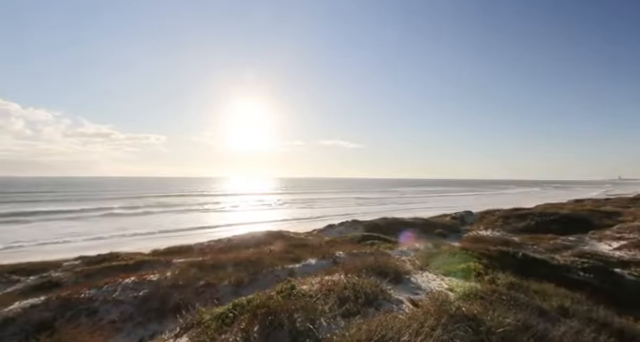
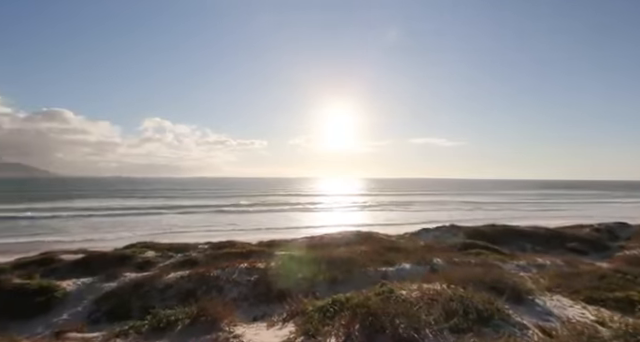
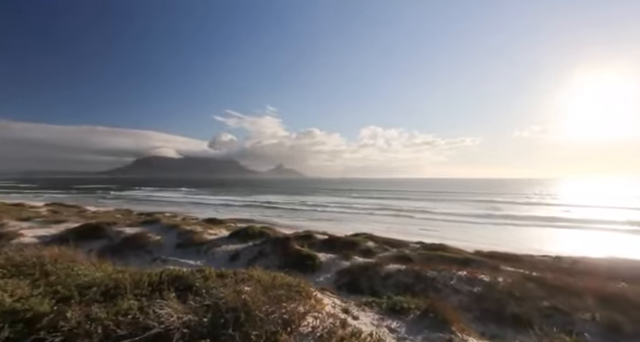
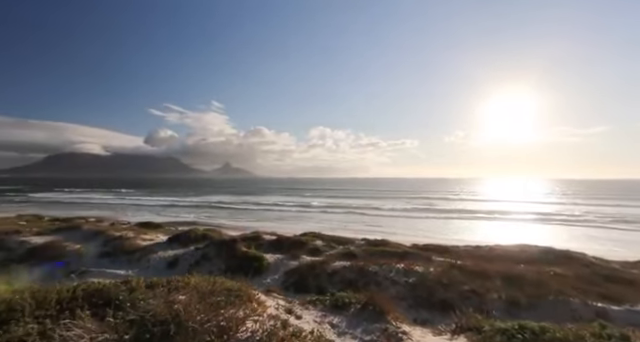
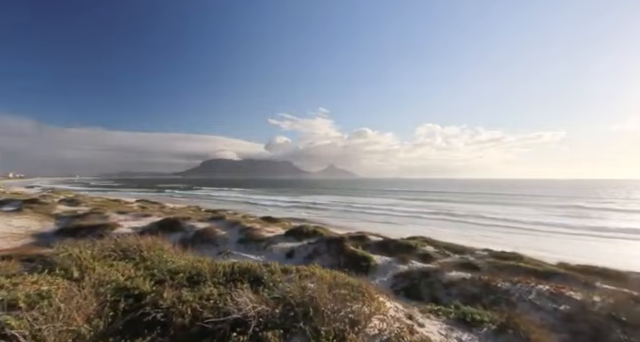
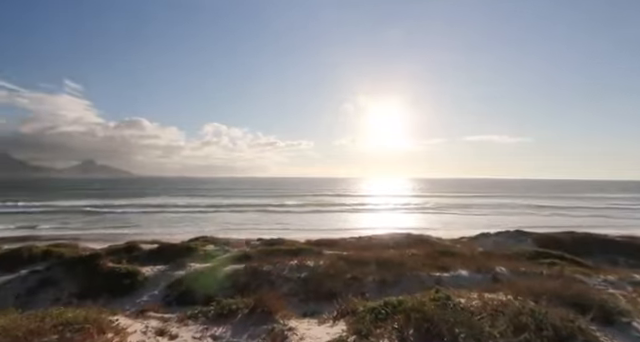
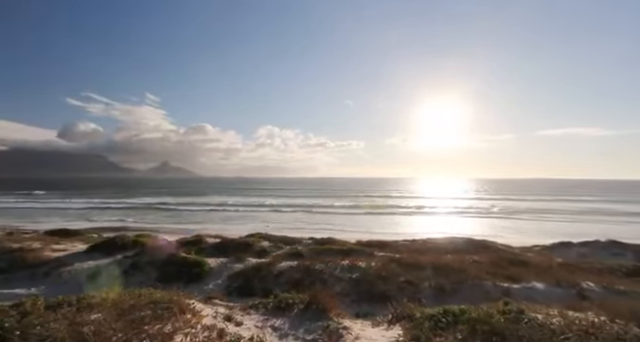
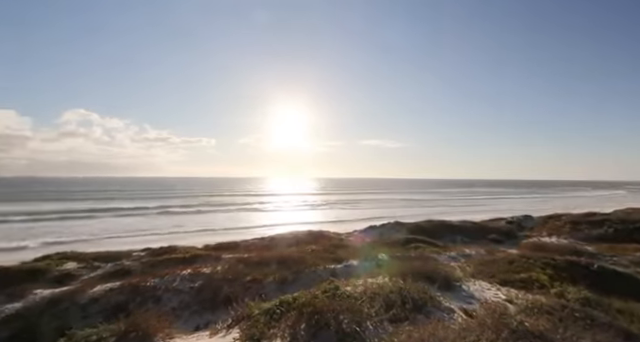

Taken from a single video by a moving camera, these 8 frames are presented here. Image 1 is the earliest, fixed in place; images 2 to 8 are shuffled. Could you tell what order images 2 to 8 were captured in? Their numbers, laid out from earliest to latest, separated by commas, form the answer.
8, 2, 6, 7, 4, 3, 5
